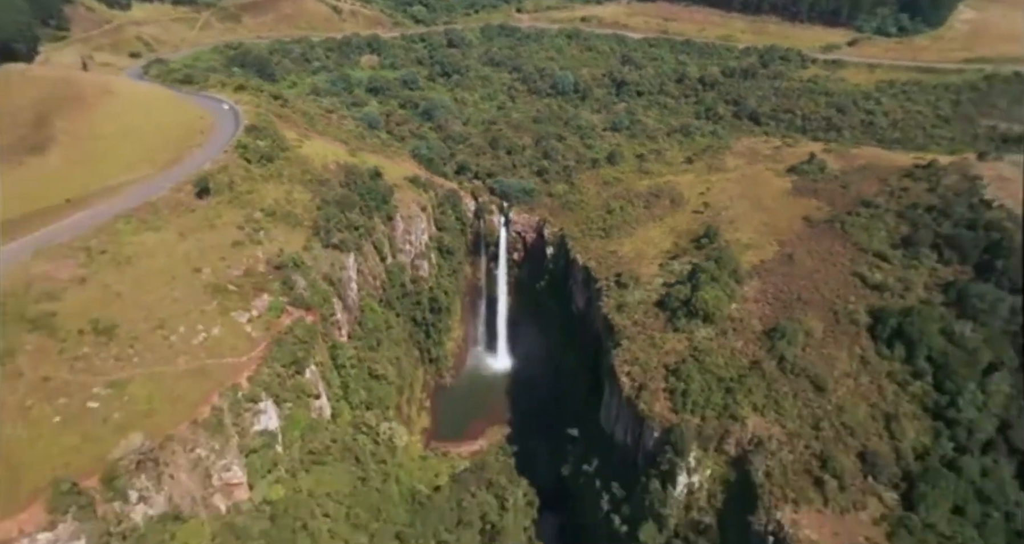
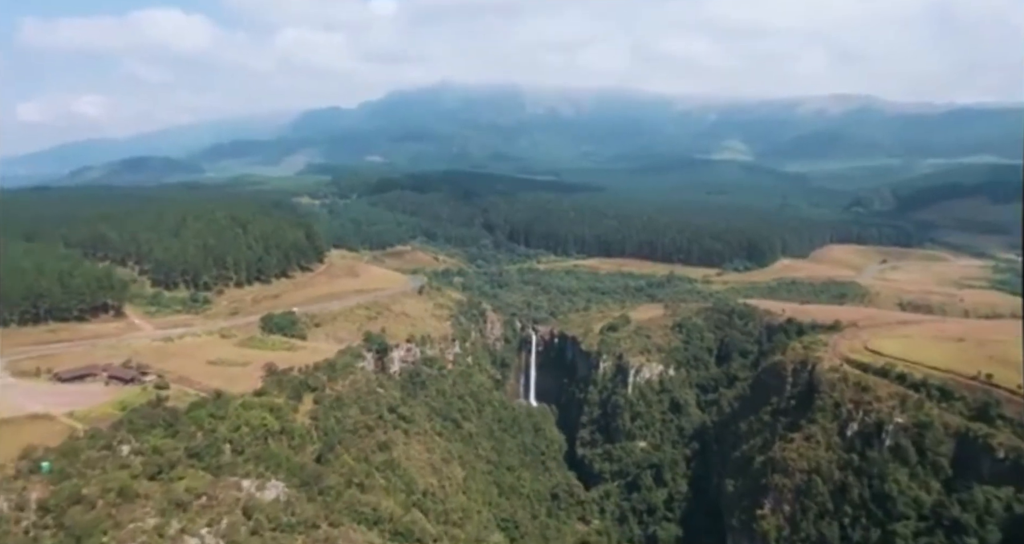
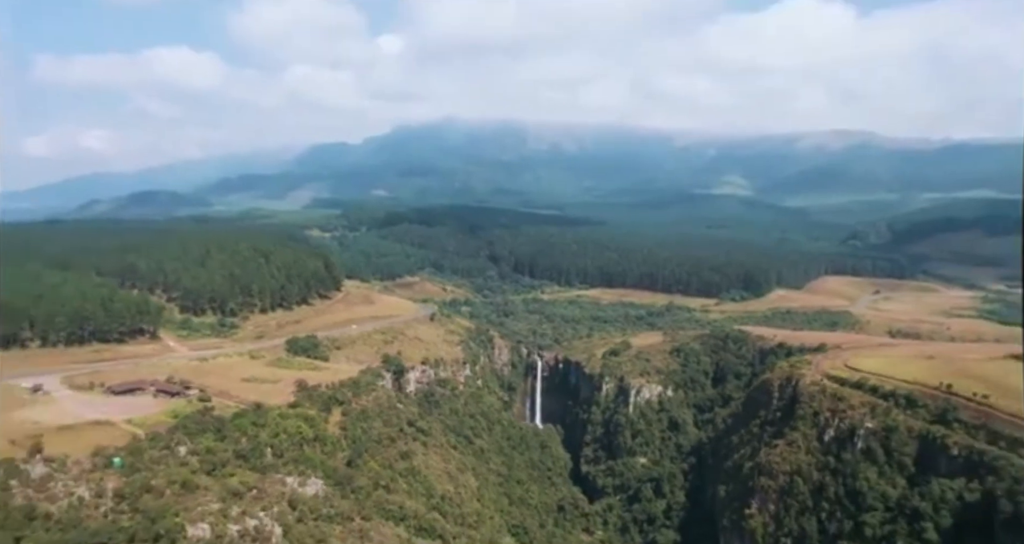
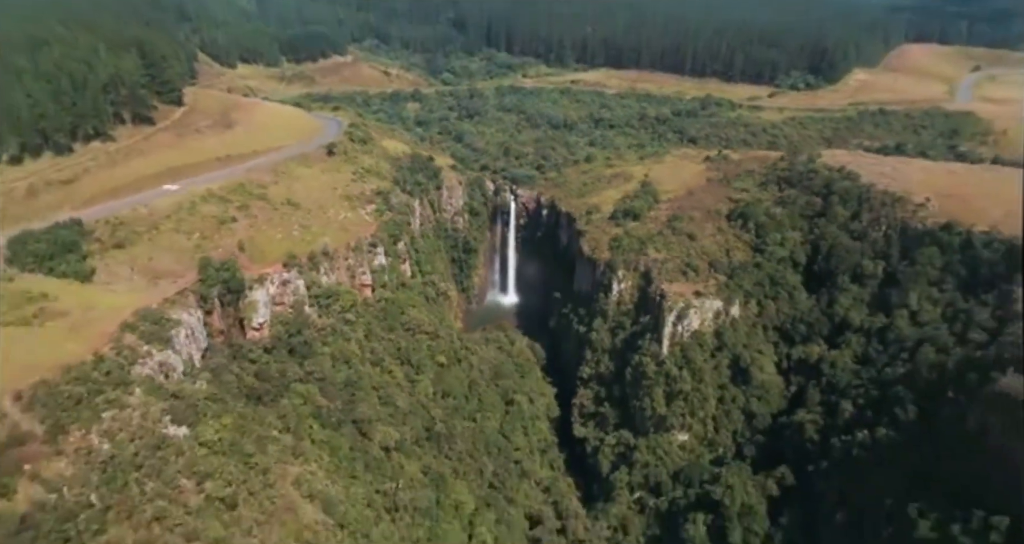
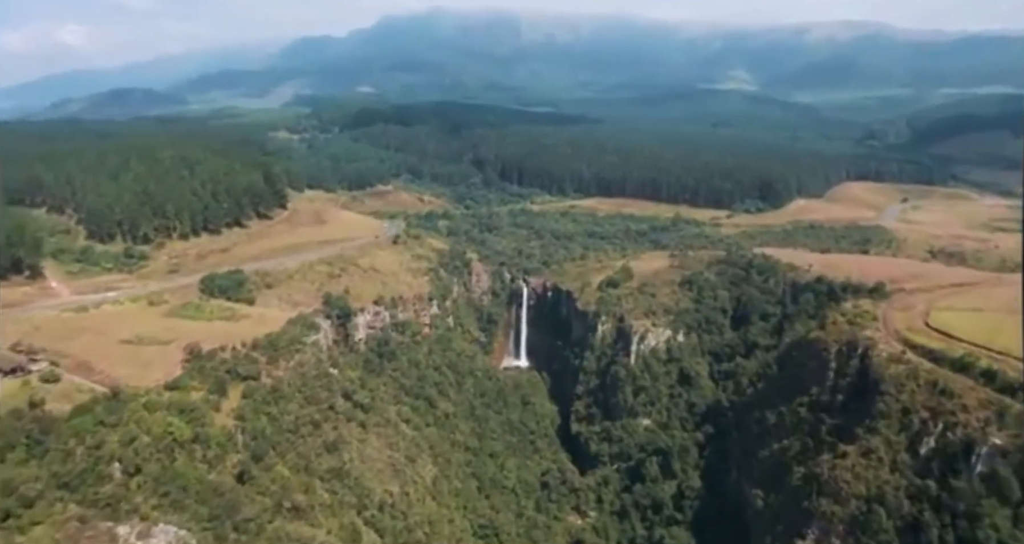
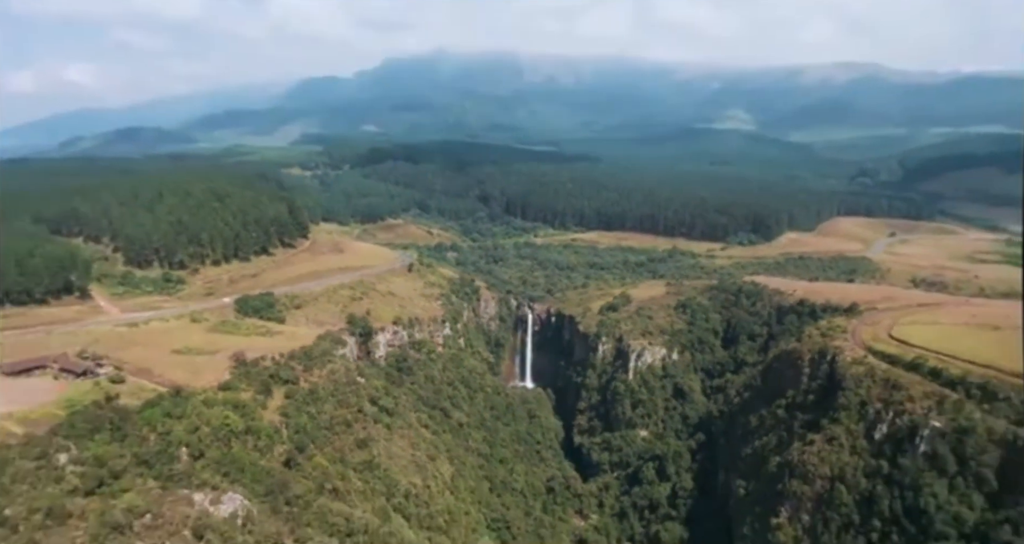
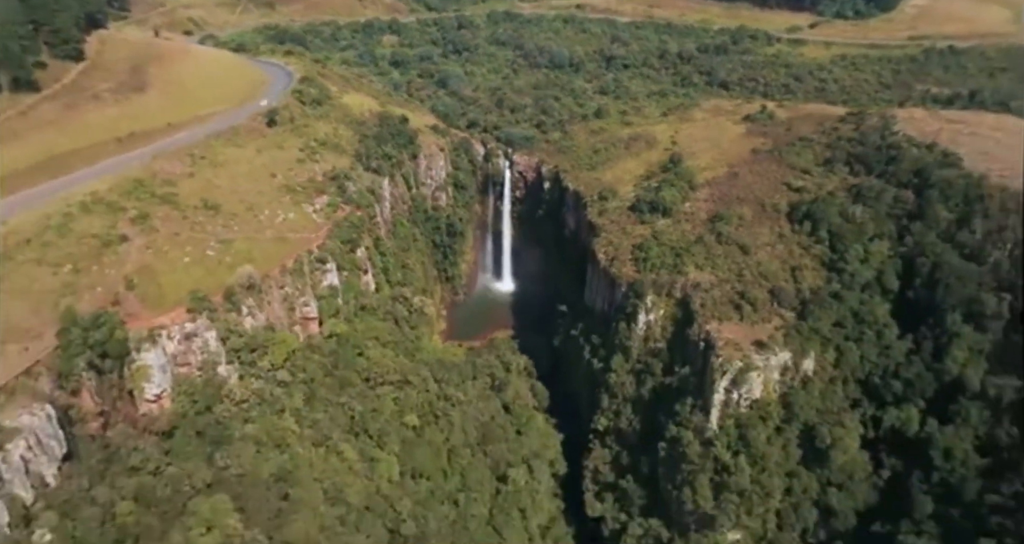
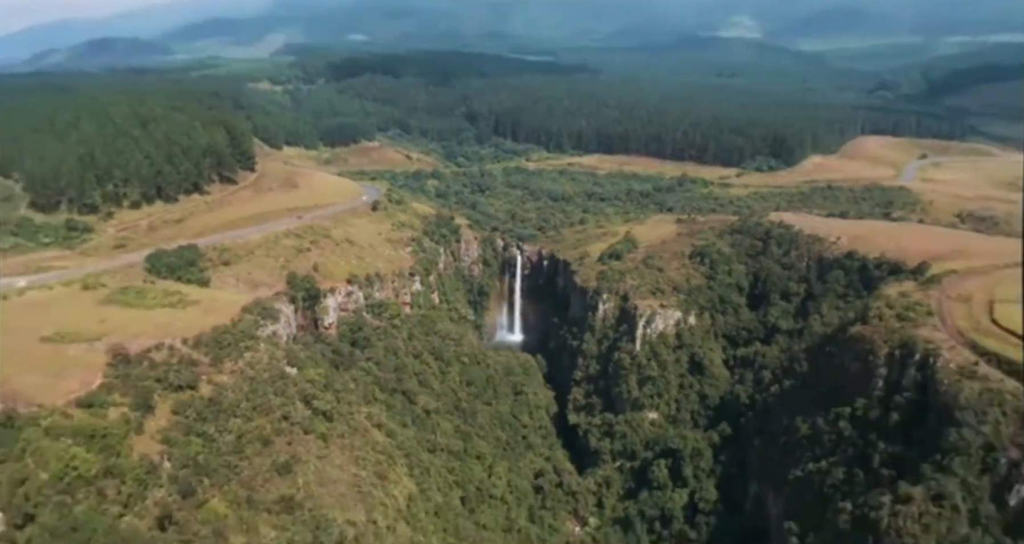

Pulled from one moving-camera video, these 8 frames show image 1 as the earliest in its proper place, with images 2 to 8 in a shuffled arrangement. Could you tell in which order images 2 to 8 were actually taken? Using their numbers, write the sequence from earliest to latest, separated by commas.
7, 4, 8, 6, 3, 2, 5
